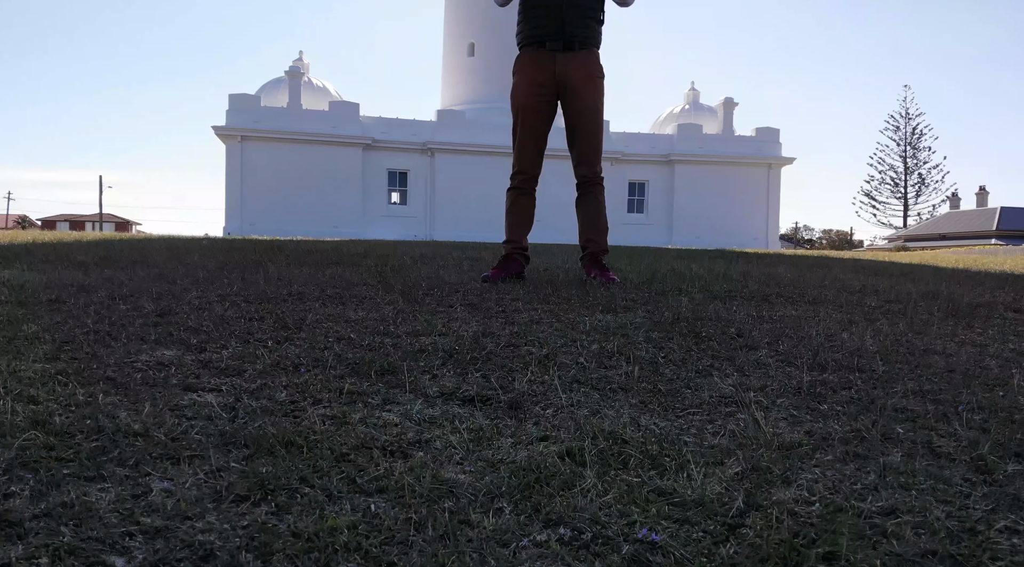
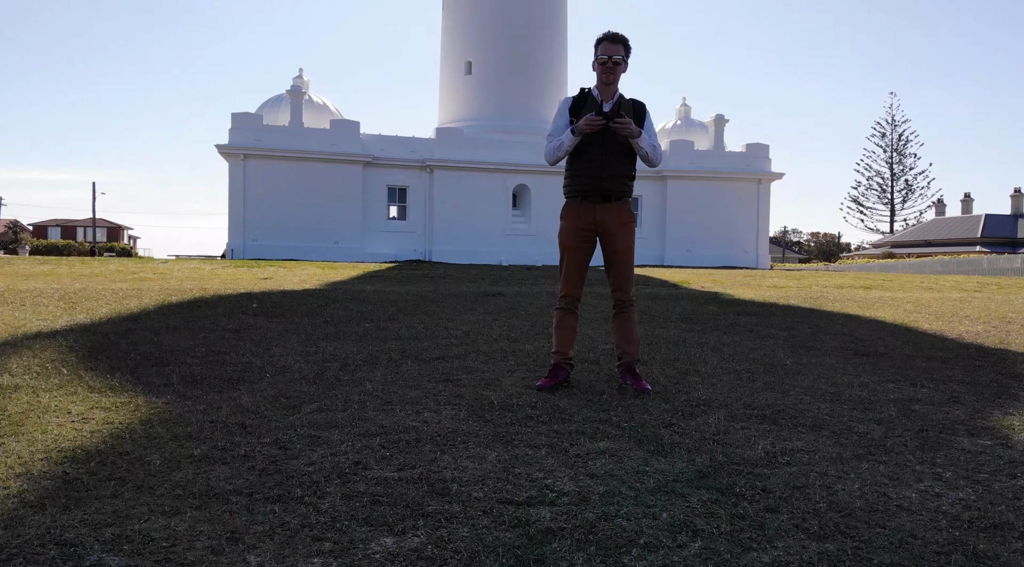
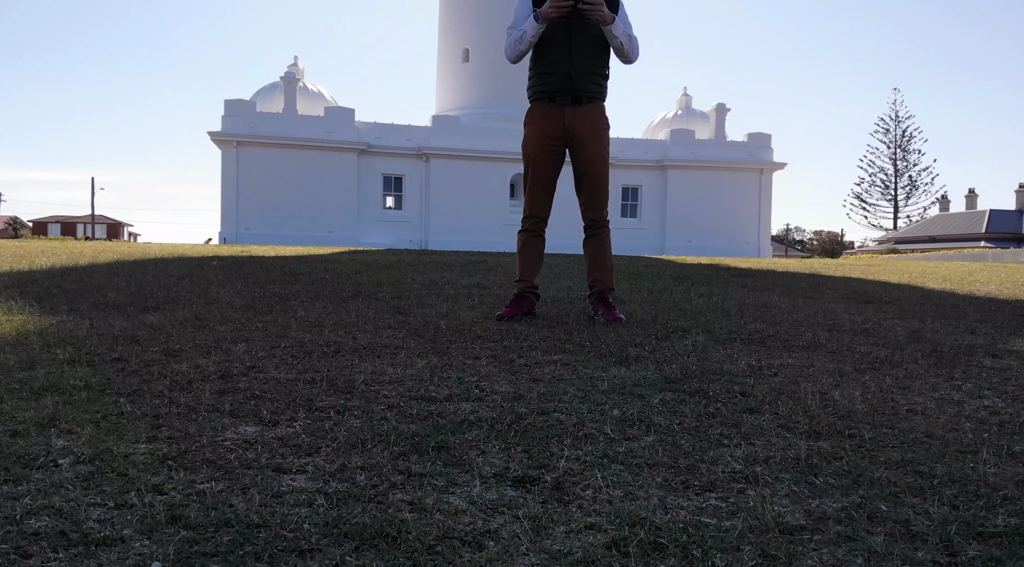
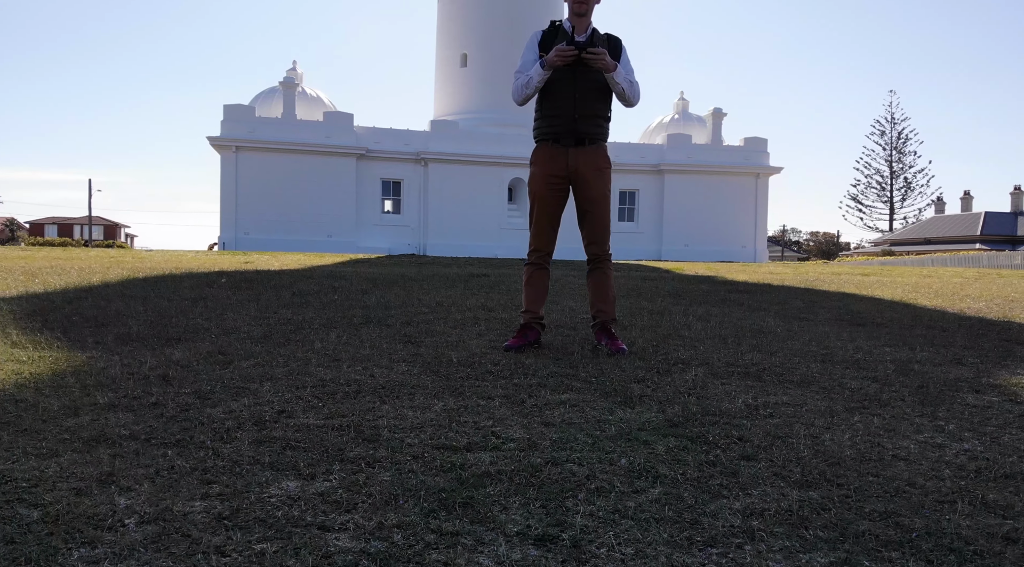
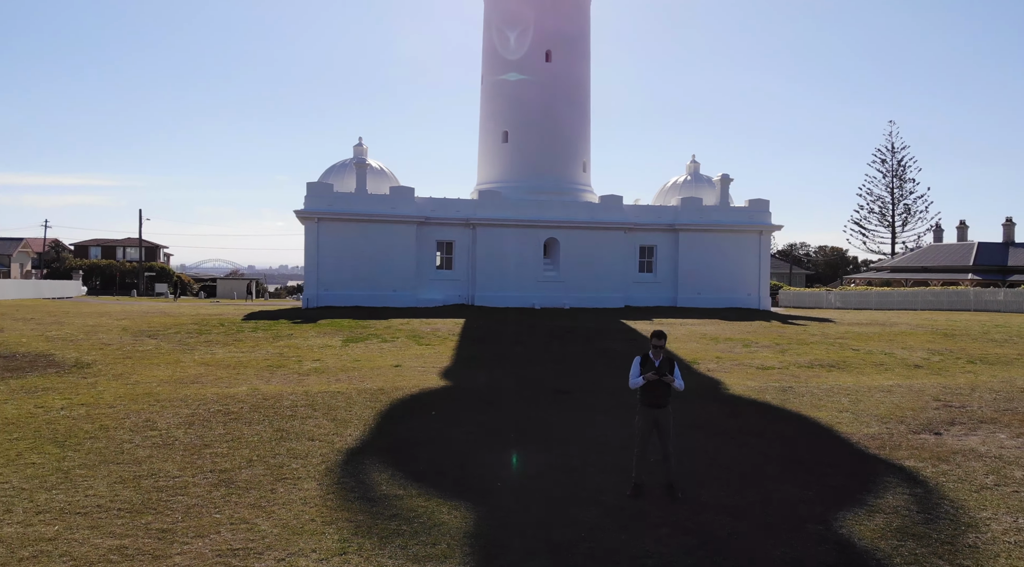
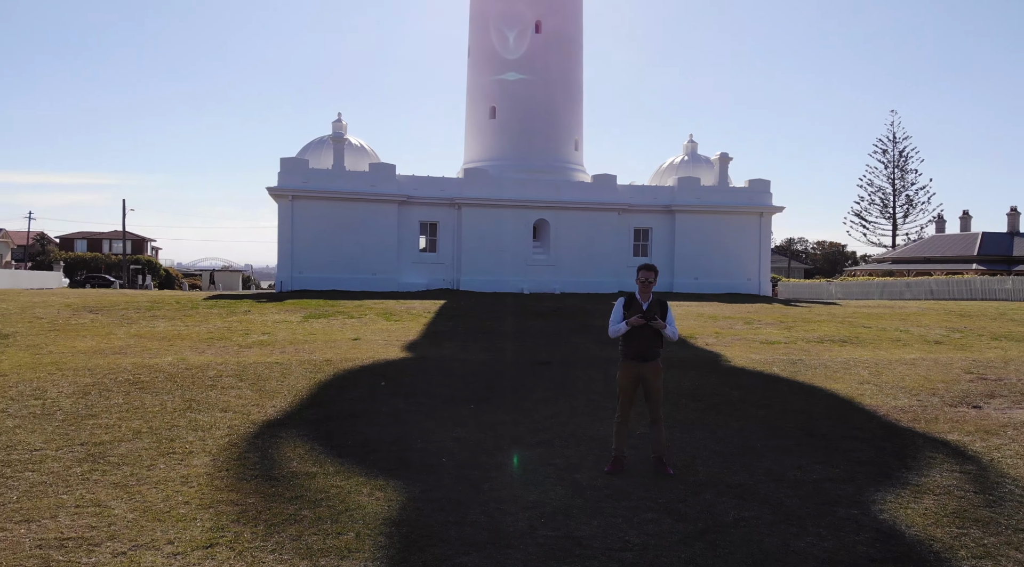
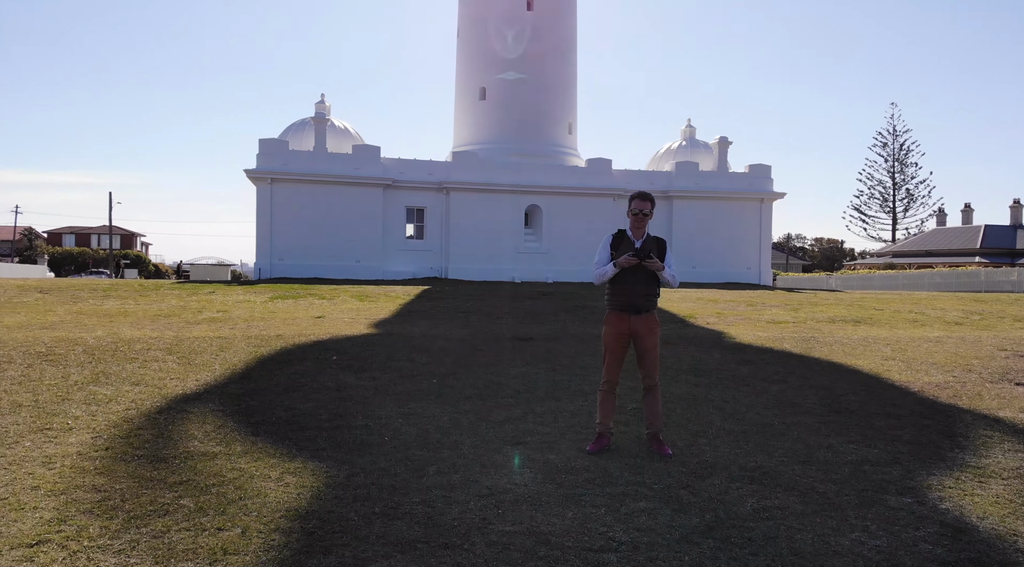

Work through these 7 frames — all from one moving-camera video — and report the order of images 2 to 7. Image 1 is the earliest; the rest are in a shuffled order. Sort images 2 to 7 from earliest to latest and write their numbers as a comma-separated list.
3, 4, 2, 7, 6, 5
